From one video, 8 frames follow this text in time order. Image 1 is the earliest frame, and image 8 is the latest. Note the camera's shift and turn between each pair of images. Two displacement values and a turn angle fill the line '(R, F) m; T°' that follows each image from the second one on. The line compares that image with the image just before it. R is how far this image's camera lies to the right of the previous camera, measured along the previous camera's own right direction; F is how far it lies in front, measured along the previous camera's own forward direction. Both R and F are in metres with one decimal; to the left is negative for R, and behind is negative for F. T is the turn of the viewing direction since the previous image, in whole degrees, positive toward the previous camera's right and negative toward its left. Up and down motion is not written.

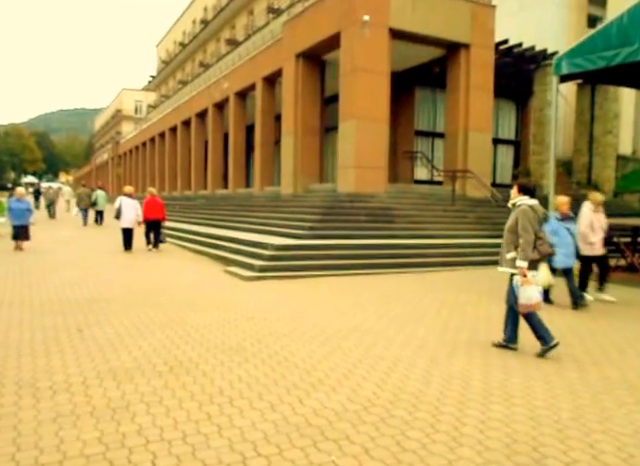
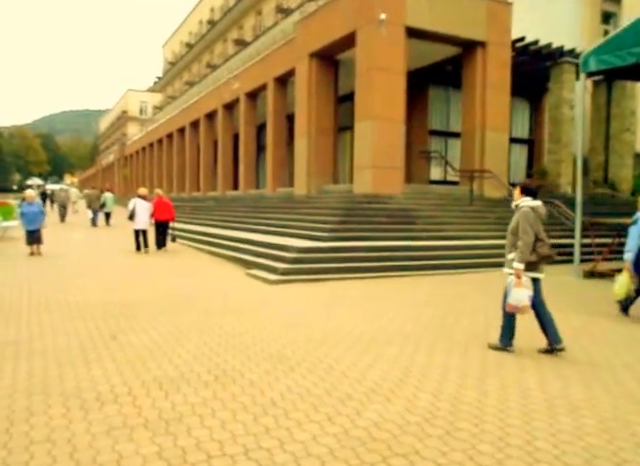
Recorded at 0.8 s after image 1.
(-0.4, +0.2) m; 0°
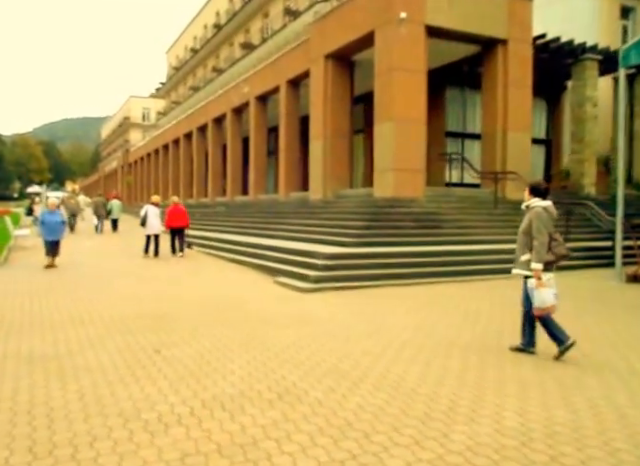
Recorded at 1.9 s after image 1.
(-0.6, +0.3) m; 0°
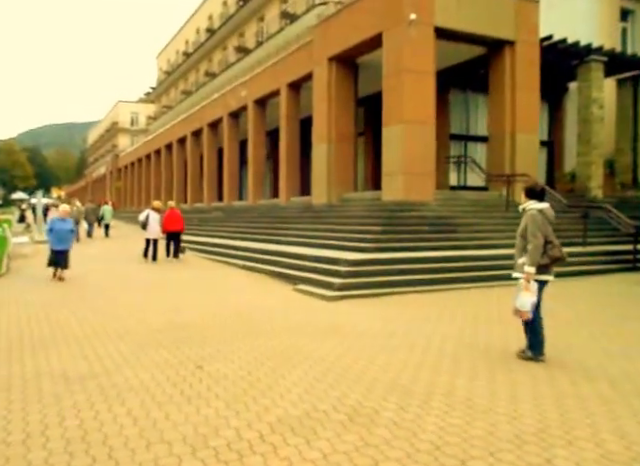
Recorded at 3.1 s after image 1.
(-0.6, +0.4) m; +1°
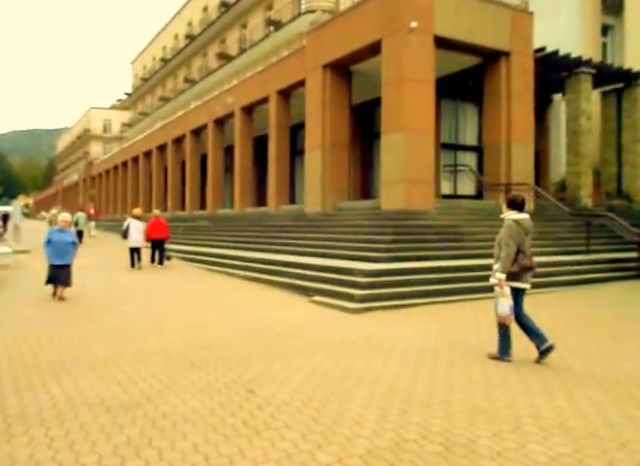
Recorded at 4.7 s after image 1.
(-0.8, +0.4) m; +3°
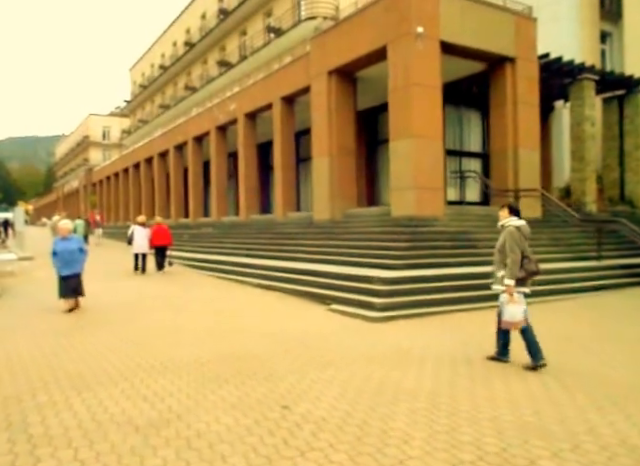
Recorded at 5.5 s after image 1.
(-0.4, 0.0) m; 0°
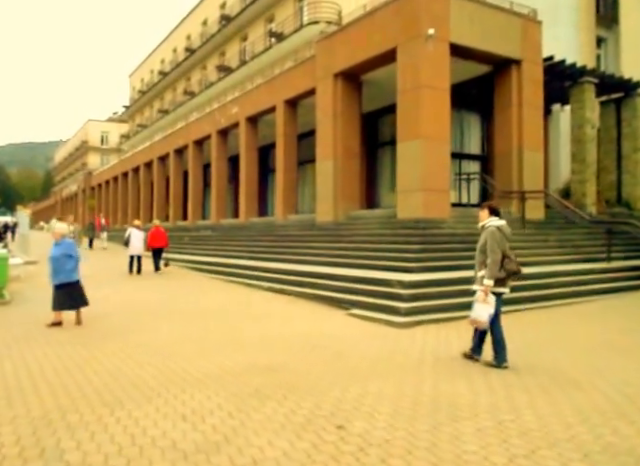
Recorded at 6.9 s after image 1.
(-0.2, 0.0) m; 0°
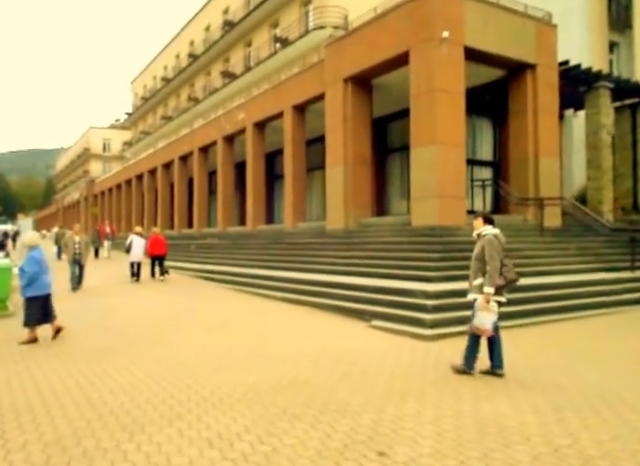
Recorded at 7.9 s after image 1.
(-0.3, +0.5) m; 0°
